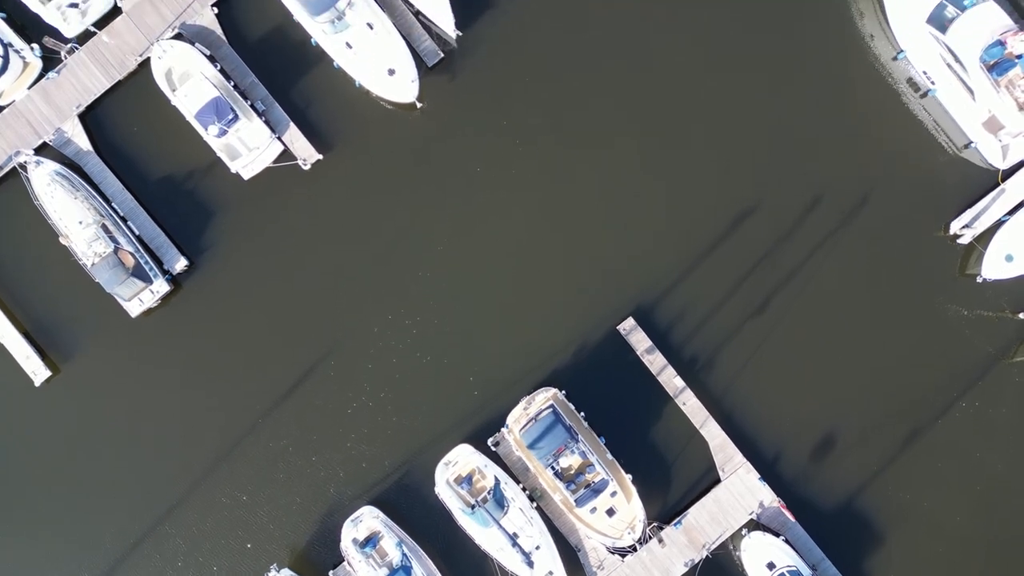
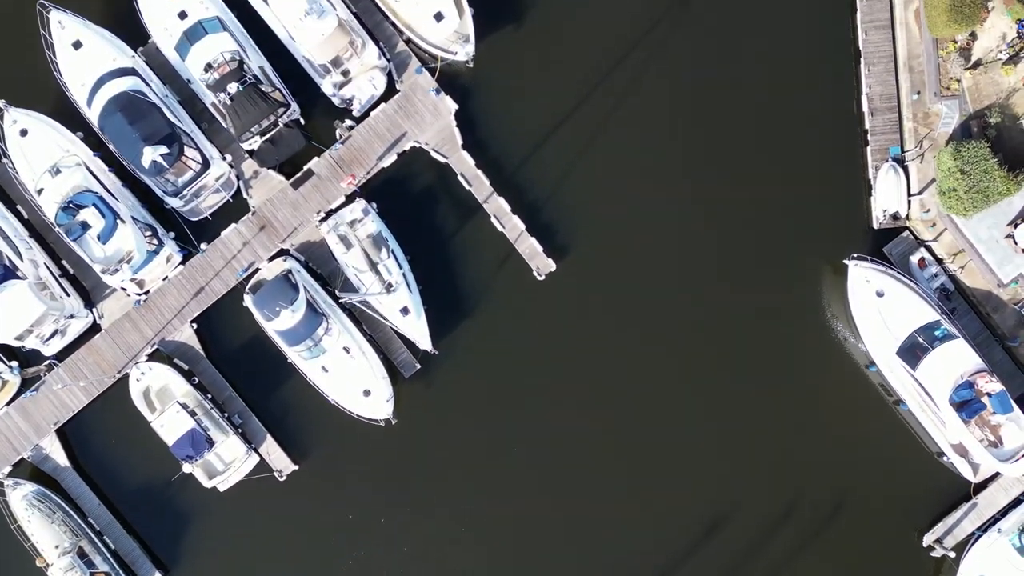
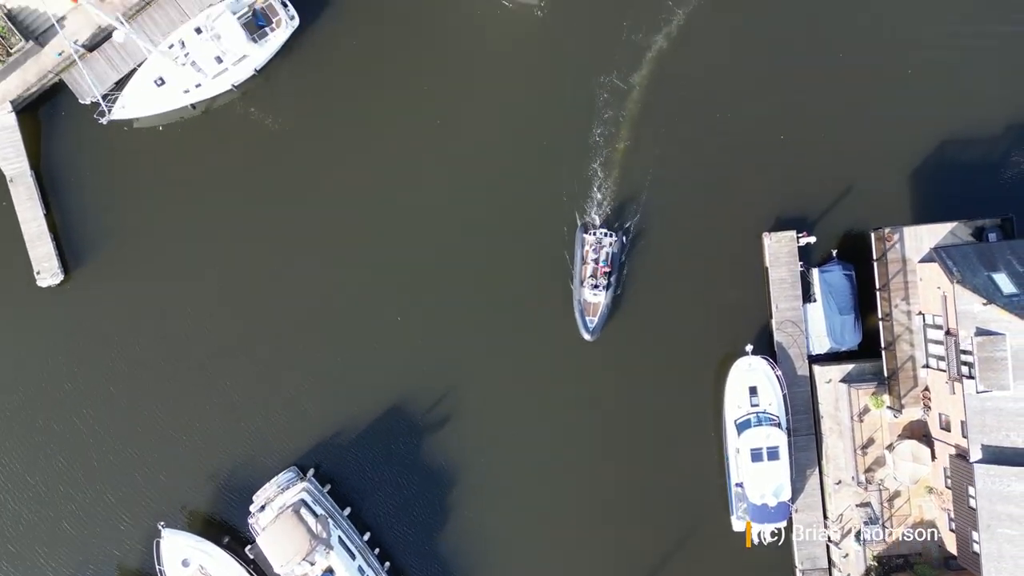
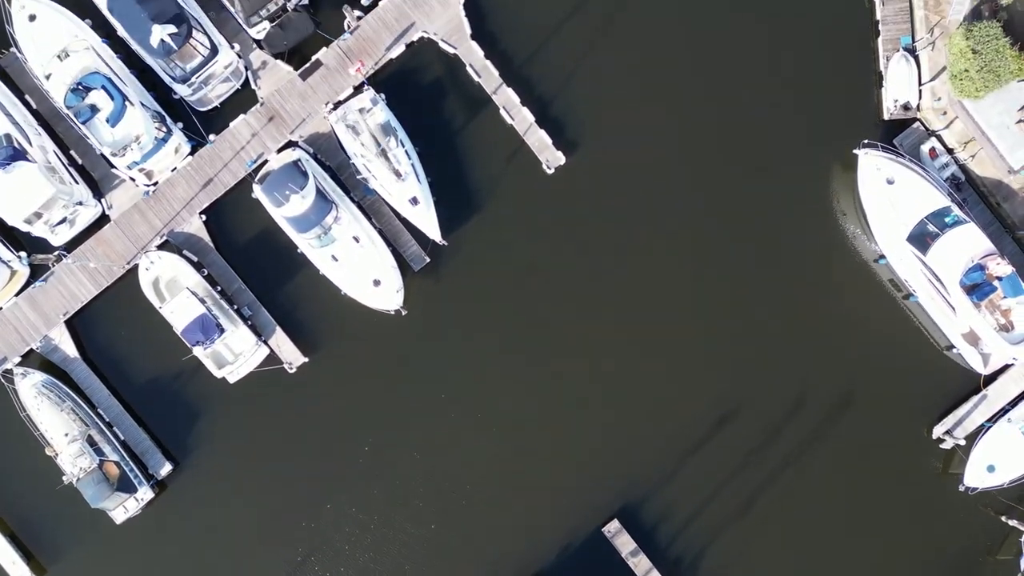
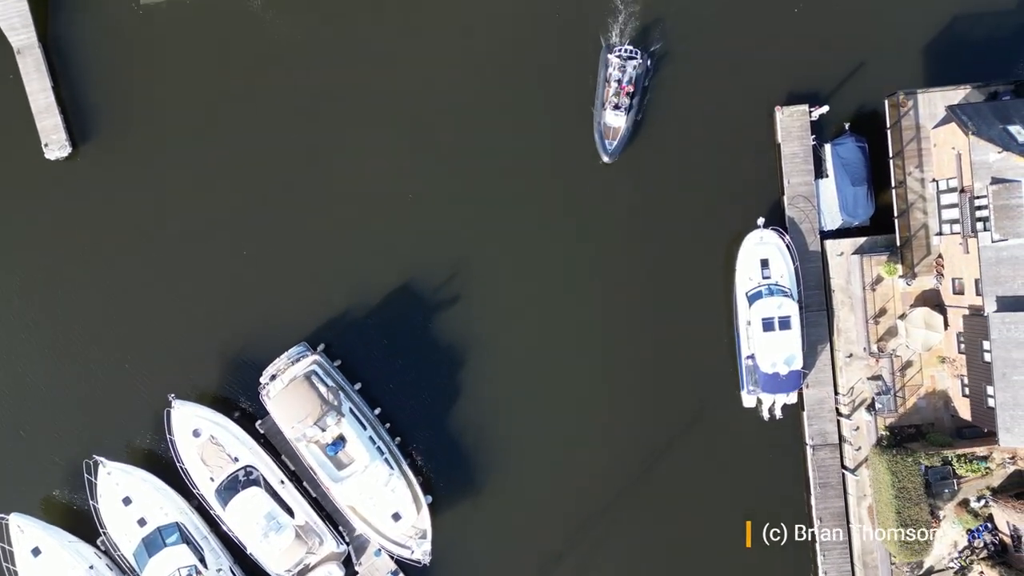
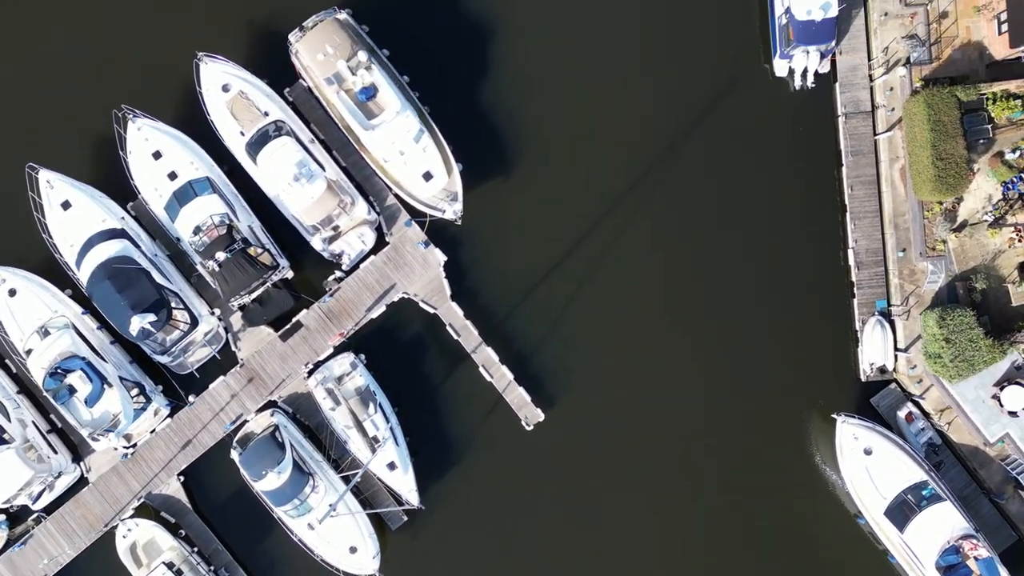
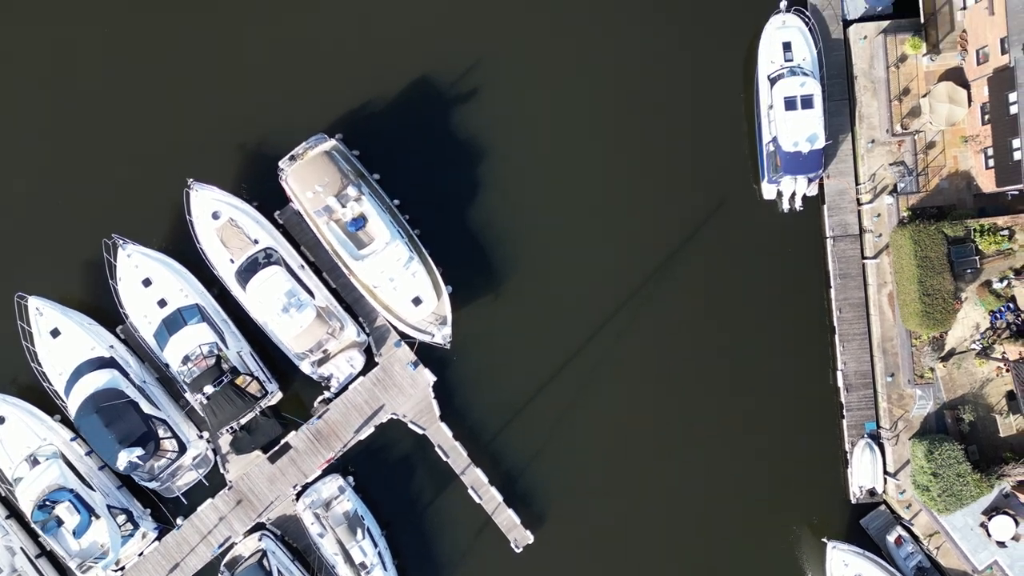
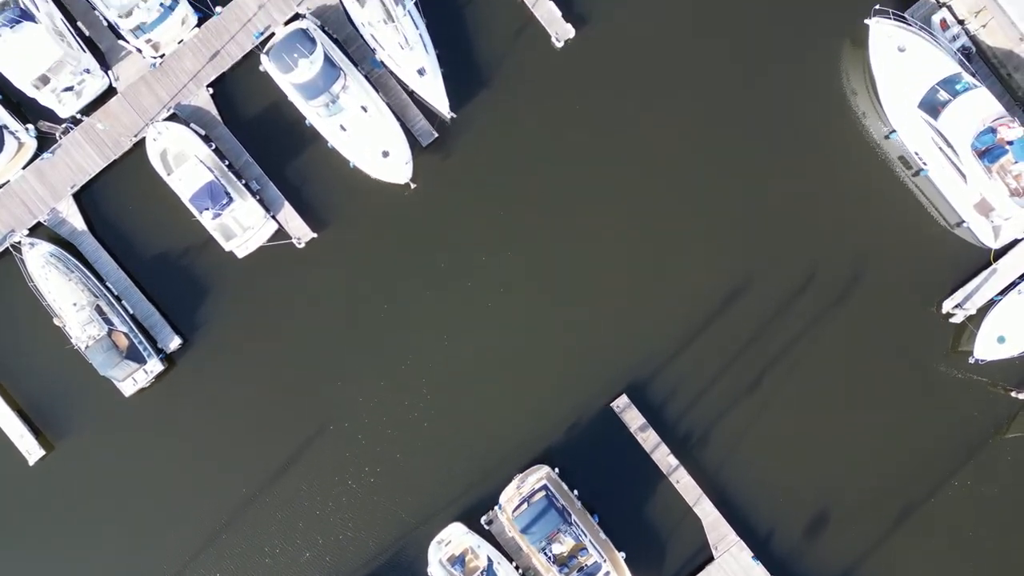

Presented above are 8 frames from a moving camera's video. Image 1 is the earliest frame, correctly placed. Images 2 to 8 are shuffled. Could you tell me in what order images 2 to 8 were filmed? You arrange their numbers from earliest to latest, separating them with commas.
8, 4, 2, 6, 7, 5, 3
